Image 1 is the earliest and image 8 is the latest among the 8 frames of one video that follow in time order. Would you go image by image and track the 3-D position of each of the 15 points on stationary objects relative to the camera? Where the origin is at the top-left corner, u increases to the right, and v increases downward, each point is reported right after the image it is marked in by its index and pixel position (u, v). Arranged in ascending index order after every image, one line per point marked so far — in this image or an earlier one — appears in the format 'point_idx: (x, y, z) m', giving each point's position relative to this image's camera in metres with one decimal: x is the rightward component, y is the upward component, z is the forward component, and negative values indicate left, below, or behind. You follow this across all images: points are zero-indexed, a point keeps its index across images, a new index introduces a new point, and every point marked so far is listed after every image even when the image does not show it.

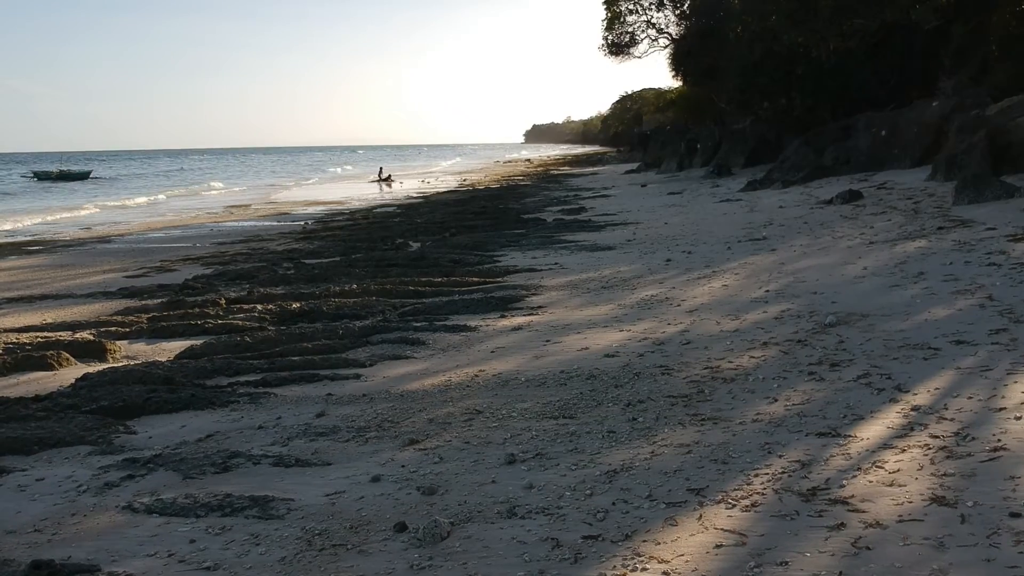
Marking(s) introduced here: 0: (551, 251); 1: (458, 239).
0: (+0.7, +0.7, +15.5) m
1: (-1.2, +1.0, +17.6) m
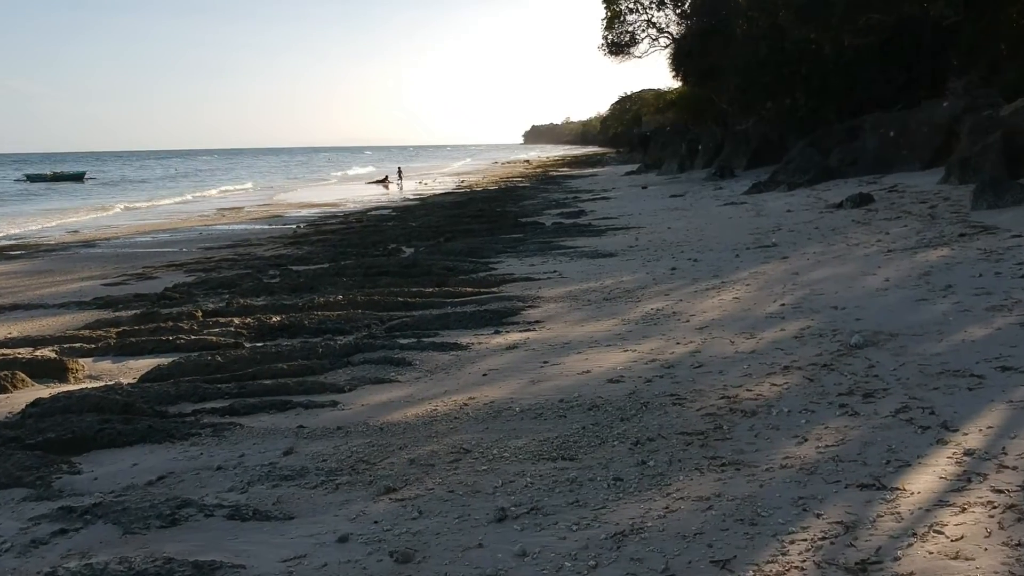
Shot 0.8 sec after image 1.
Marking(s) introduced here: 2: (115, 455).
0: (+0.7, +0.5, +14.8) m
1: (-1.2, +0.9, +16.9) m
2: (-2.9, -1.2, +6.0) m
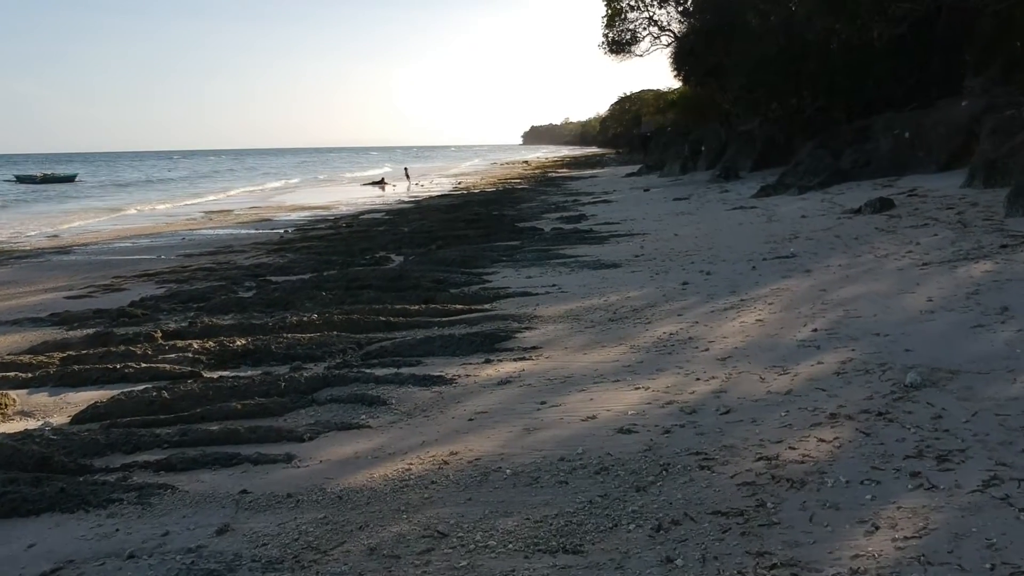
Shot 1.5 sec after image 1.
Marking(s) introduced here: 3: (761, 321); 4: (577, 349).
0: (+0.6, +0.3, +13.6) m
1: (-1.3, +0.6, +15.8) m
2: (-2.9, -1.4, +4.9) m
3: (+2.5, -0.3, +8.3) m
4: (+0.6, -0.6, +8.0) m
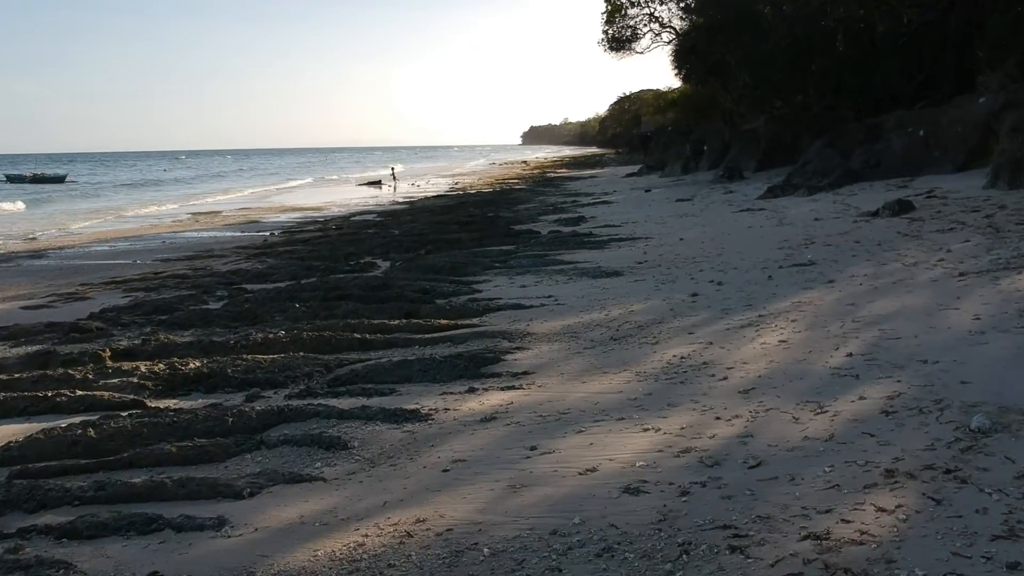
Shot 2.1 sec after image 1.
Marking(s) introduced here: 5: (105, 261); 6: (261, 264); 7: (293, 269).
0: (+0.5, +0.2, +12.6) m
1: (-1.4, +0.5, +14.7) m
2: (-3.0, -1.6, +3.8) m
3: (+2.4, -0.5, +7.3) m
4: (+0.5, -0.7, +7.0) m
5: (-9.3, +0.6, +19.1) m
6: (-4.9, +0.5, +16.2) m
7: (-4.0, +0.3, +15.1) m
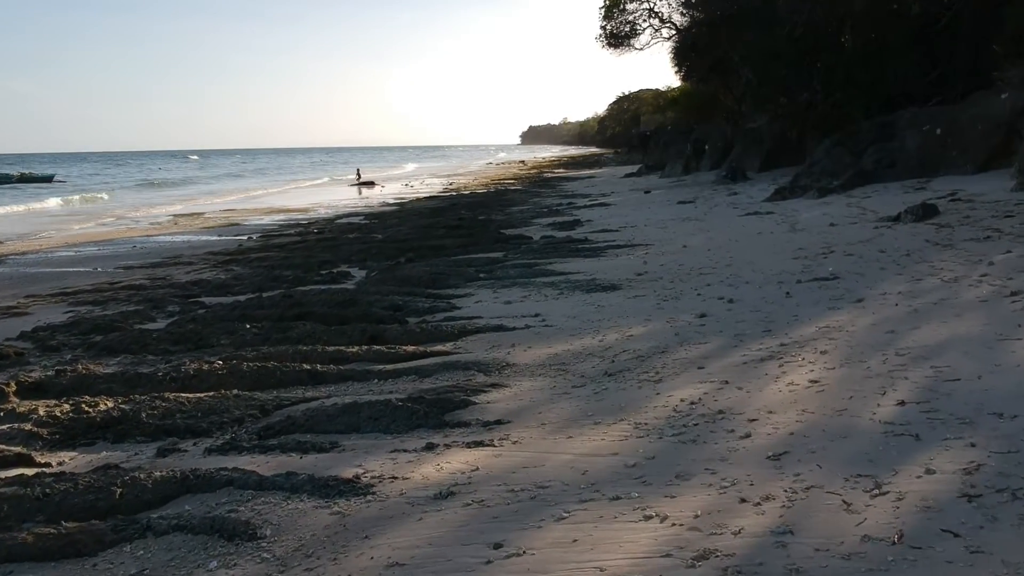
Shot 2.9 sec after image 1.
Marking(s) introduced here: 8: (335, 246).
0: (+0.3, 0.0, +11.3) m
1: (-1.6, +0.3, +13.4) m
2: (-3.2, -1.8, +2.5) m
3: (+2.2, -0.7, +5.9) m
4: (+0.3, -0.9, +5.6) m
5: (-9.5, +0.4, +17.8) m
6: (-5.1, +0.3, +14.9) m
7: (-4.2, +0.1, +13.7) m
8: (-3.9, +0.9, +18.2) m
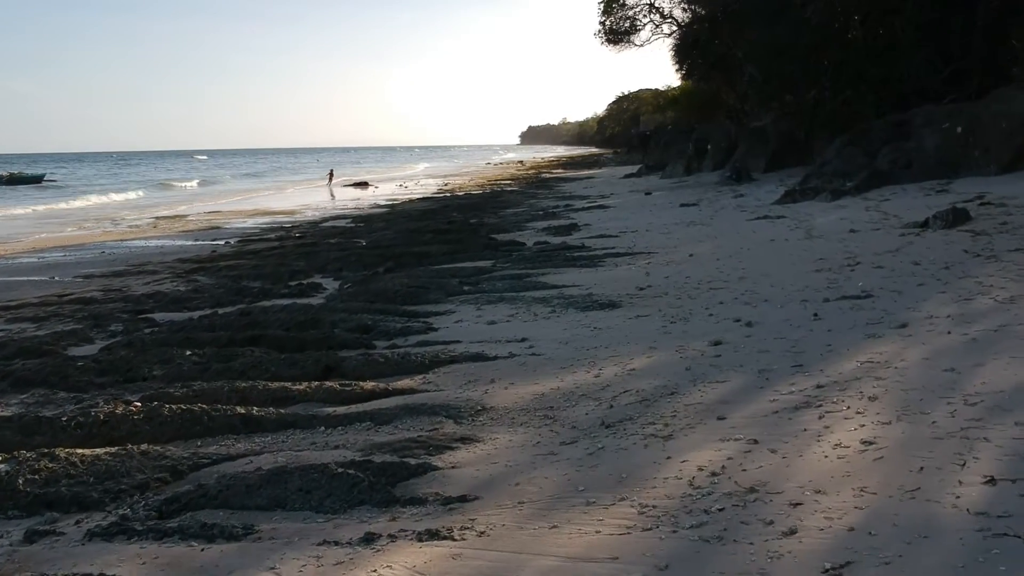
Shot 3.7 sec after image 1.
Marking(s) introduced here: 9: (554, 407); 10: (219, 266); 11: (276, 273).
0: (+0.1, -0.2, +10.0) m
1: (-1.8, +0.1, +12.1) m
2: (-3.4, -2.0, +1.2) m
3: (+2.0, -0.9, +4.6) m
4: (+0.1, -1.1, +4.3) m
5: (-9.7, +0.2, +16.5) m
6: (-5.3, +0.1, +13.6) m
7: (-4.4, -0.1, +12.4) m
8: (-4.1, +0.7, +16.9) m
9: (+0.3, -0.9, +6.0) m
10: (-5.5, +0.4, +15.8) m
11: (-4.0, +0.3, +14.3) m
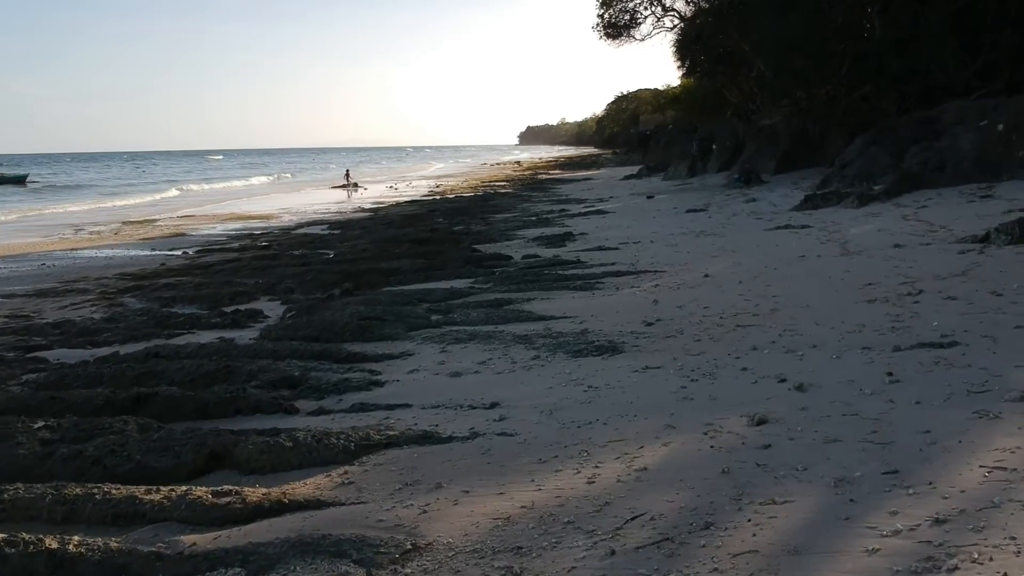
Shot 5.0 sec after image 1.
0: (-0.1, -0.6, +7.8) m
1: (-2.0, -0.3, +10.0) m
2: (-3.6, -2.3, -0.9) m
3: (+1.8, -1.2, +2.5) m
4: (-0.1, -1.5, +2.2) m
5: (-10.0, -0.1, +14.3) m
6: (-5.5, -0.3, +11.4) m
7: (-4.6, -0.4, +10.3) m
8: (-4.3, +0.4, +14.8) m
9: (+0.1, -1.2, +3.9) m
10: (-5.8, +0.1, +13.7) m
11: (-4.3, -0.1, +12.2) m
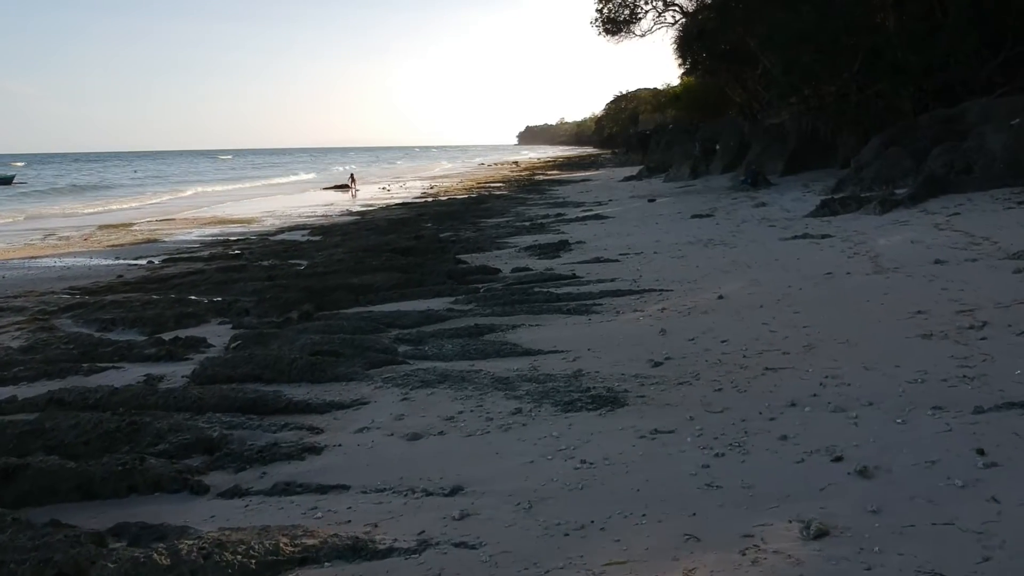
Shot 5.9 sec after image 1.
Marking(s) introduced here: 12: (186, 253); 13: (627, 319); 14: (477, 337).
0: (-0.3, -0.9, +6.4) m
1: (-2.2, -0.5, +8.5) m
2: (-3.8, -2.6, -2.4) m
3: (+1.6, -1.5, +1.0) m
4: (-0.3, -1.8, +0.7) m
5: (-10.2, -0.4, +12.9) m
6: (-5.7, -0.6, +10.0) m
7: (-4.8, -0.7, +8.8) m
8: (-4.5, +0.1, +13.3) m
9: (-0.1, -1.5, +2.4) m
10: (-6.0, -0.2, +12.2) m
11: (-4.5, -0.3, +10.7) m
12: (-7.4, +0.9, +19.2) m
13: (+1.3, -0.3, +8.6) m
14: (-0.3, -0.5, +8.4) m
